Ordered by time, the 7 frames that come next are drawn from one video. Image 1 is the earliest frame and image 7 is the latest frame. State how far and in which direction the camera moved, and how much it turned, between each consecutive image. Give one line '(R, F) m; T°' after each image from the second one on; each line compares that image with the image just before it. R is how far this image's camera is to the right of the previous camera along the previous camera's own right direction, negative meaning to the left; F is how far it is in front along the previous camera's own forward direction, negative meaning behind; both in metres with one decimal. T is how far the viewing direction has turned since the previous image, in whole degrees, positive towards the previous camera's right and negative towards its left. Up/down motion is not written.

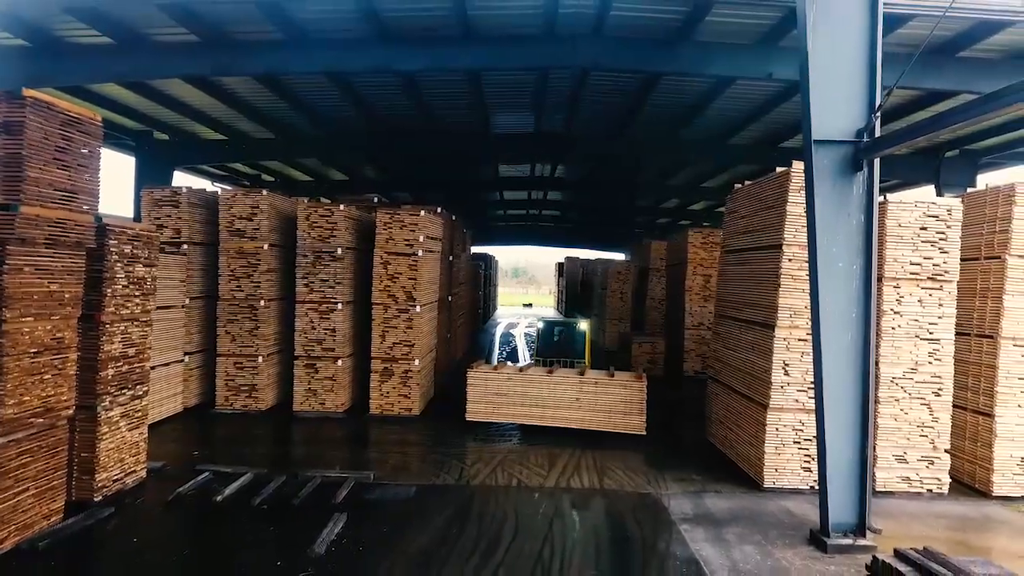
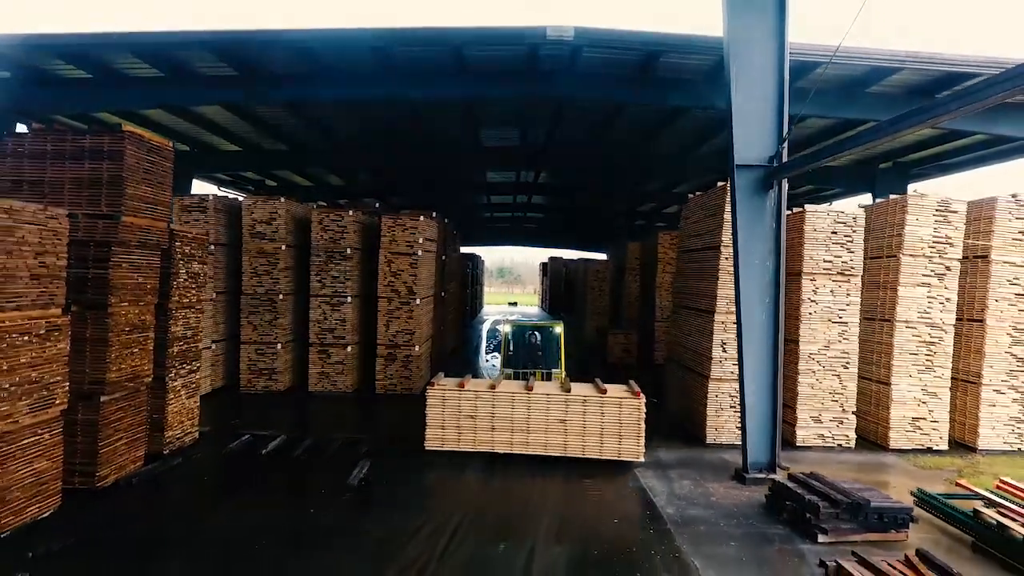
(-0.1, -1.6) m; +1°
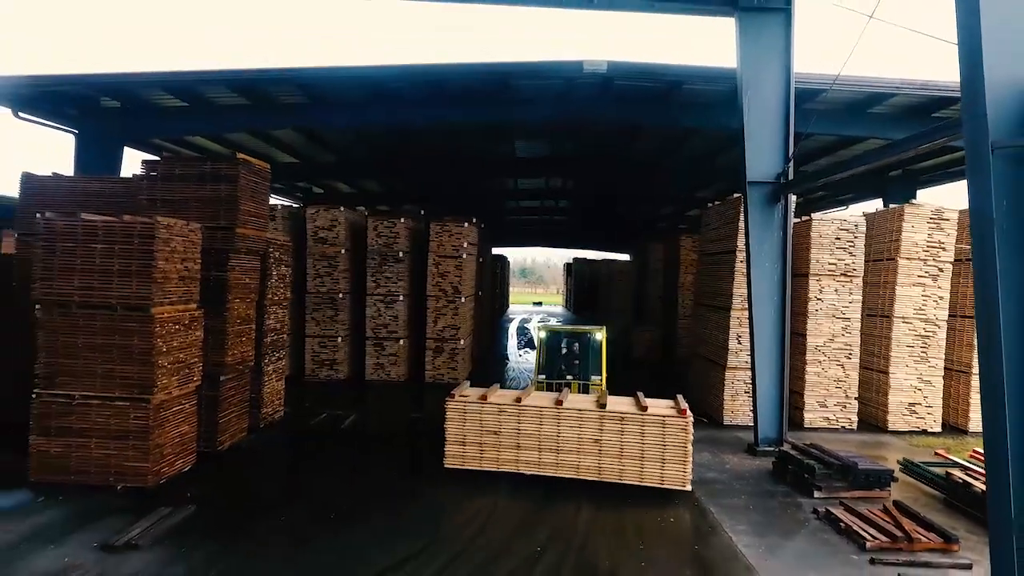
(-0.3, -1.3) m; -2°
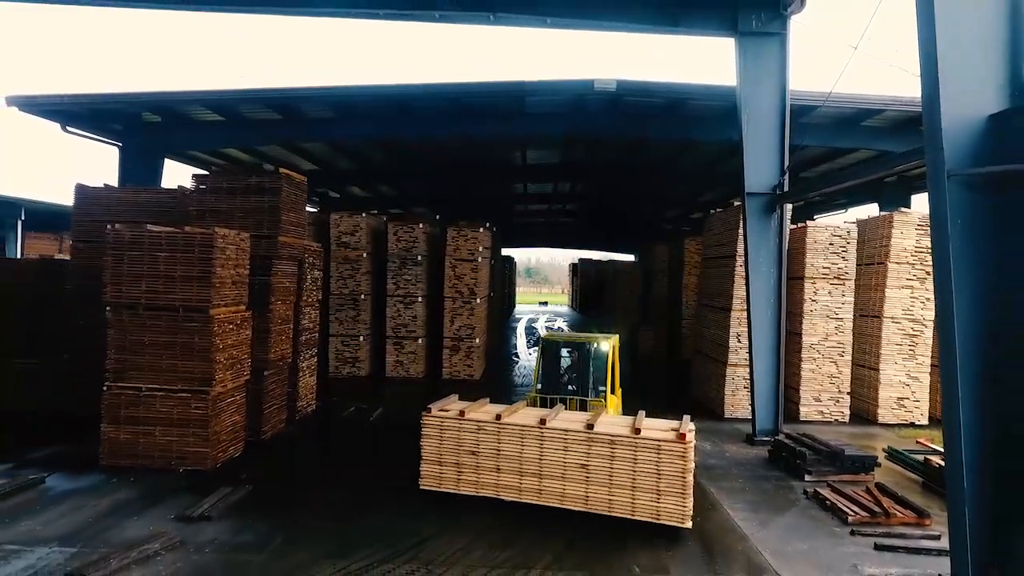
(-0.2, -0.8) m; 0°
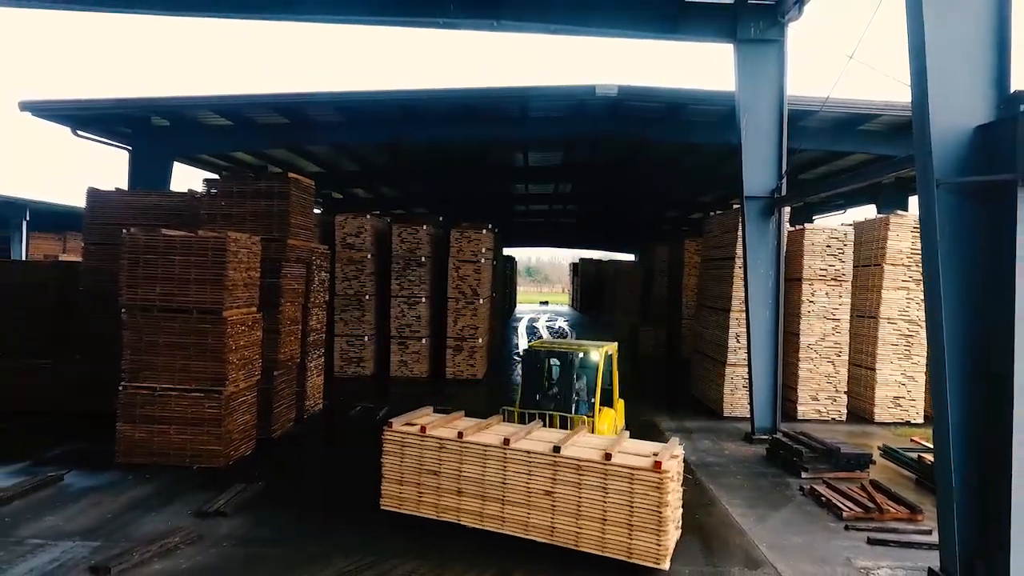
(-0.1, -0.2) m; 0°
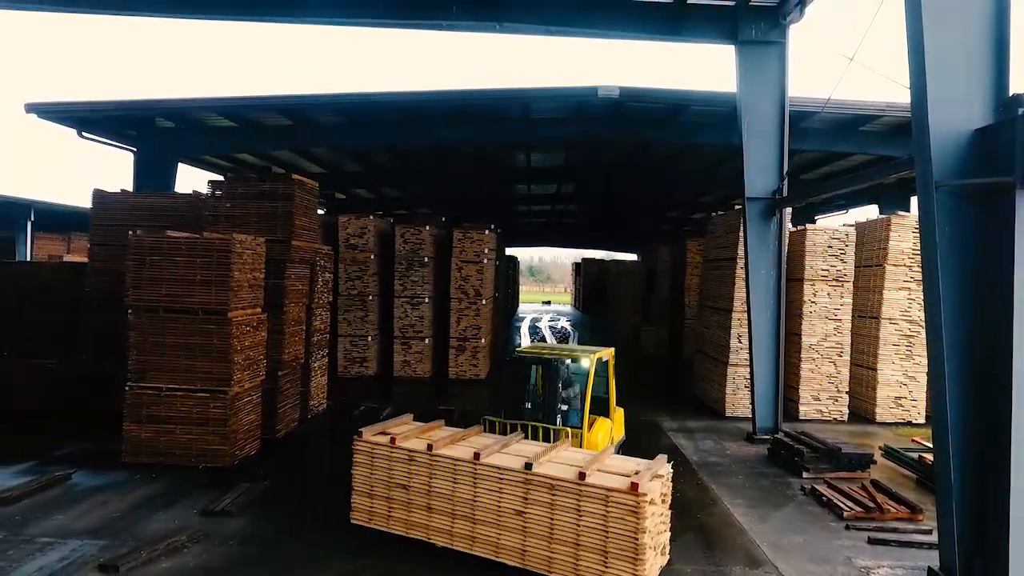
(0.0, -0.1) m; 0°
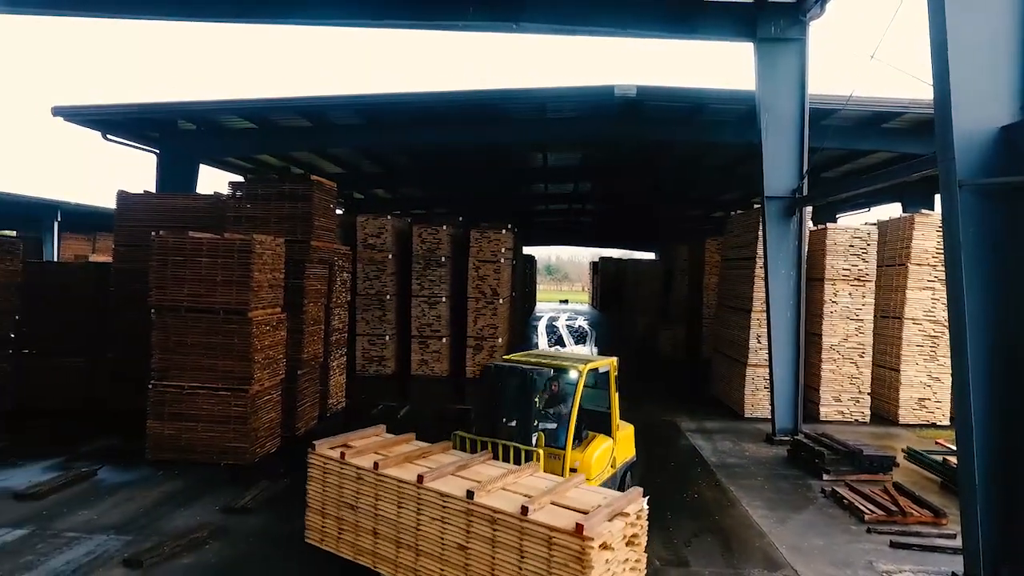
(0.0, 0.0) m; -2°
